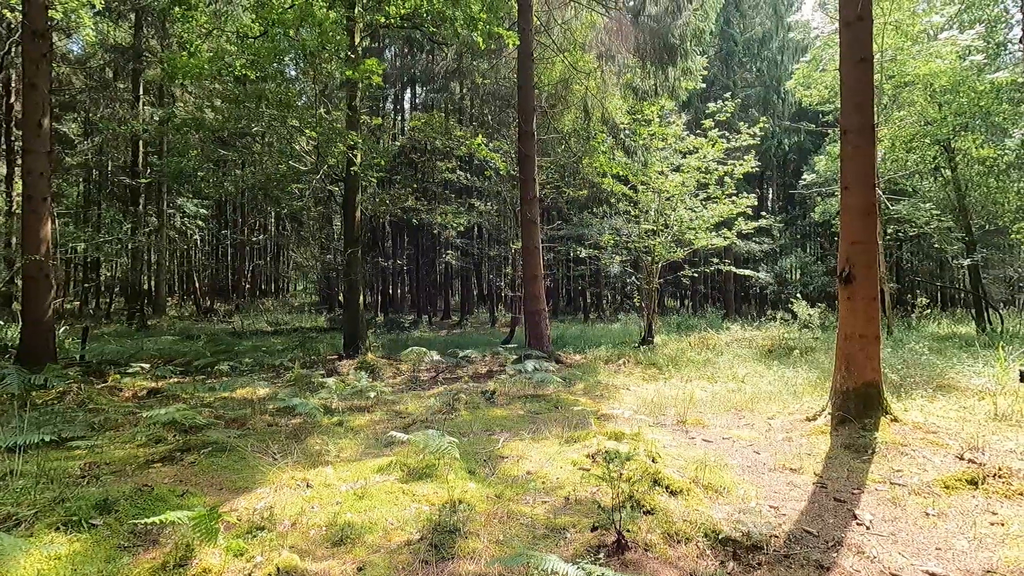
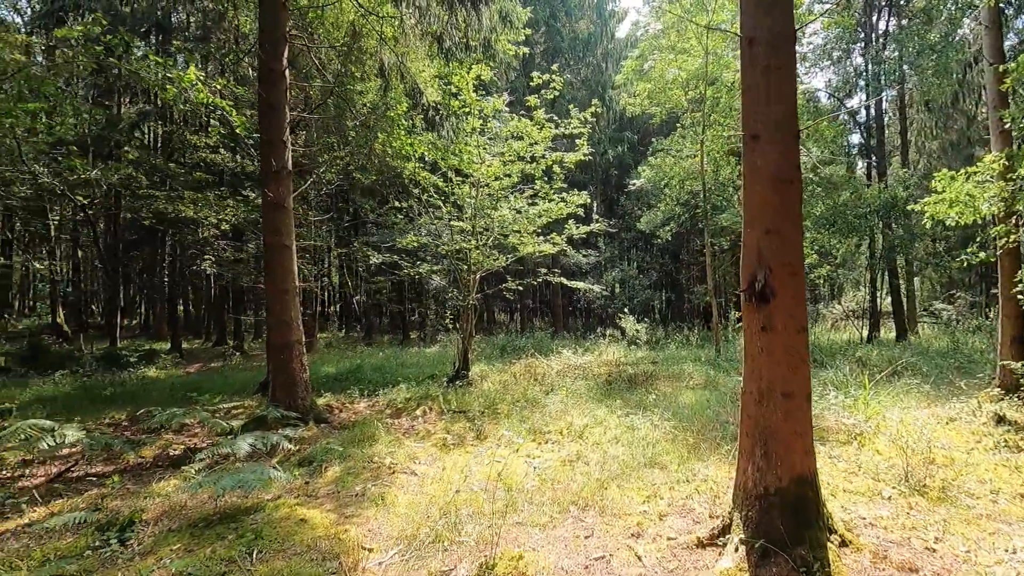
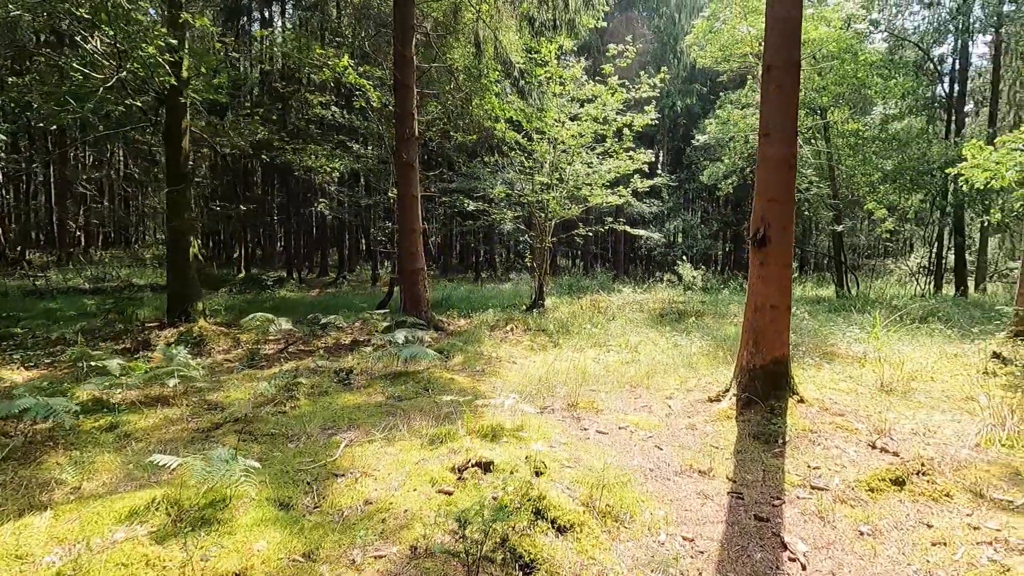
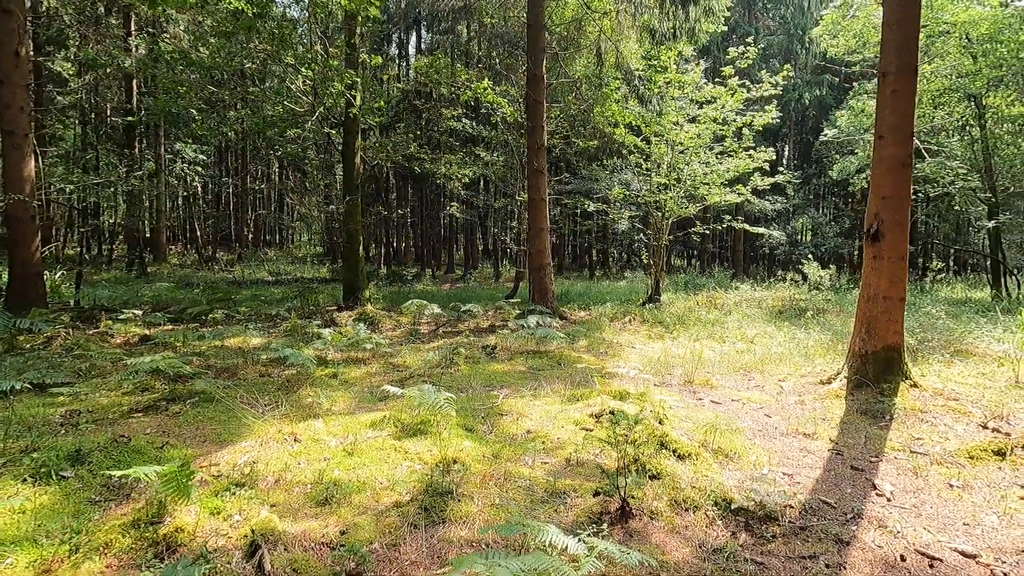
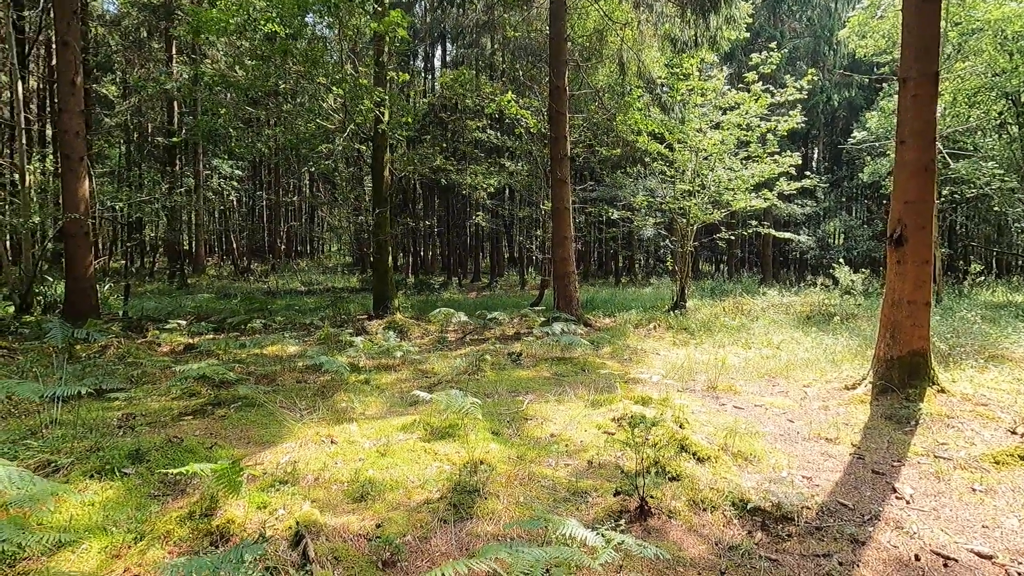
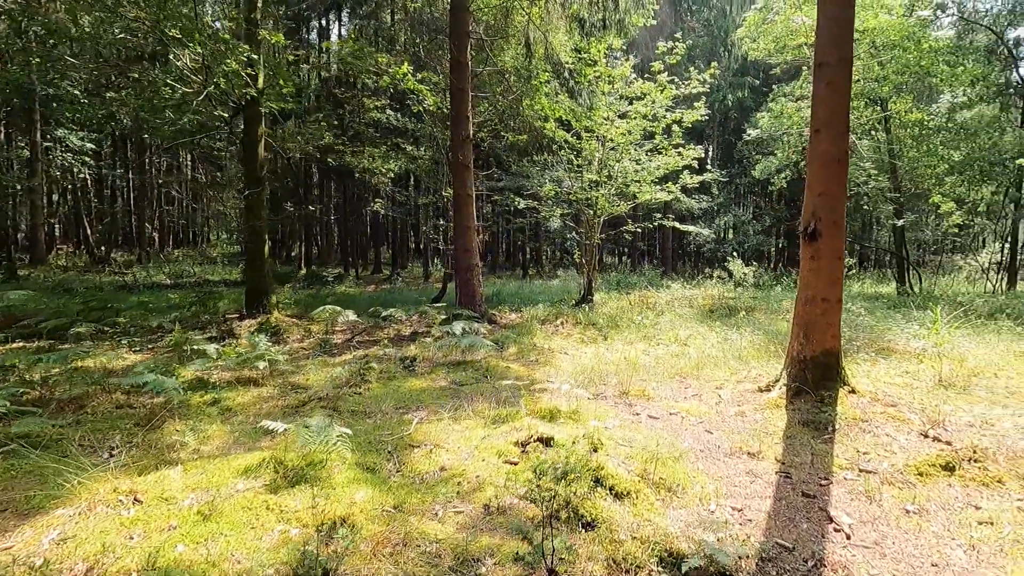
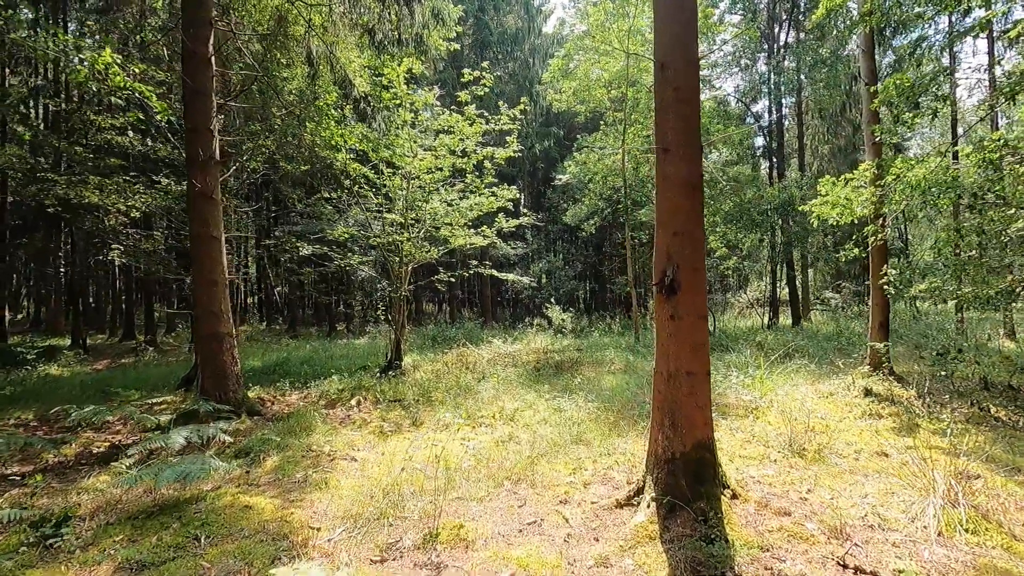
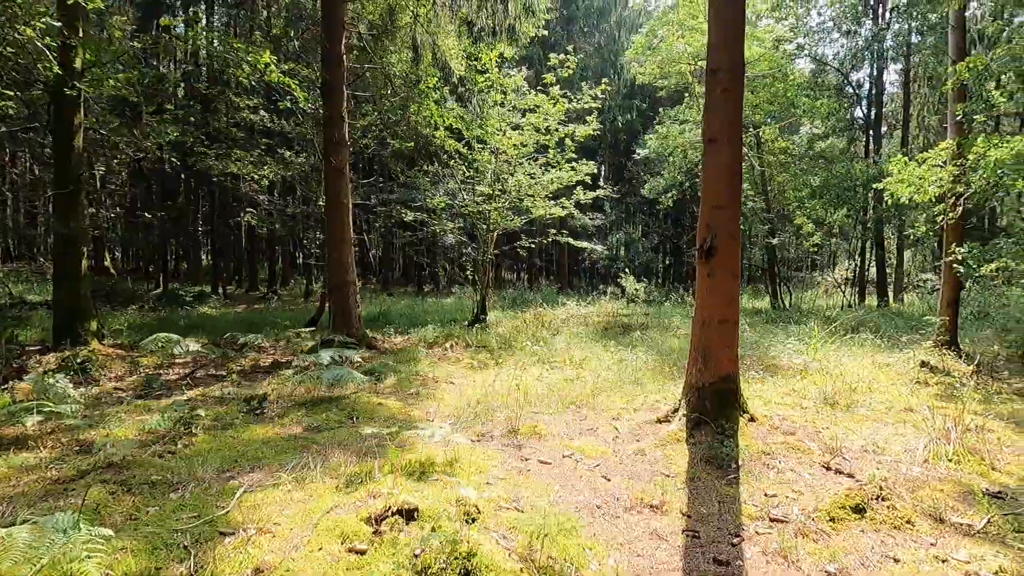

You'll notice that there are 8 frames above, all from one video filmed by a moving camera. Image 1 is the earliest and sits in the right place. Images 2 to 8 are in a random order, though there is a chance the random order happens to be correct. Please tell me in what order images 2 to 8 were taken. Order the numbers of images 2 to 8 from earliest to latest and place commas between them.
5, 4, 6, 3, 8, 7, 2
